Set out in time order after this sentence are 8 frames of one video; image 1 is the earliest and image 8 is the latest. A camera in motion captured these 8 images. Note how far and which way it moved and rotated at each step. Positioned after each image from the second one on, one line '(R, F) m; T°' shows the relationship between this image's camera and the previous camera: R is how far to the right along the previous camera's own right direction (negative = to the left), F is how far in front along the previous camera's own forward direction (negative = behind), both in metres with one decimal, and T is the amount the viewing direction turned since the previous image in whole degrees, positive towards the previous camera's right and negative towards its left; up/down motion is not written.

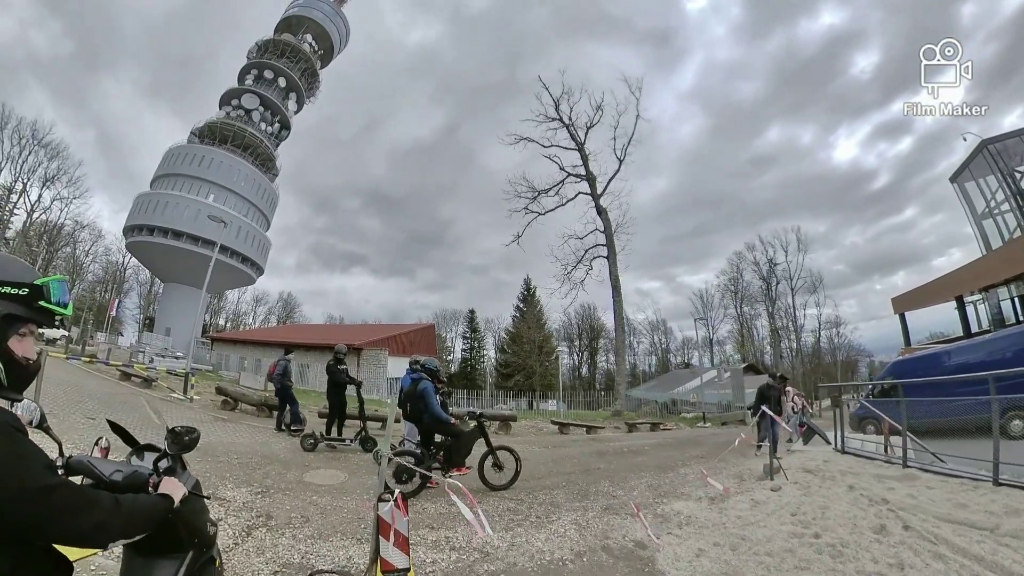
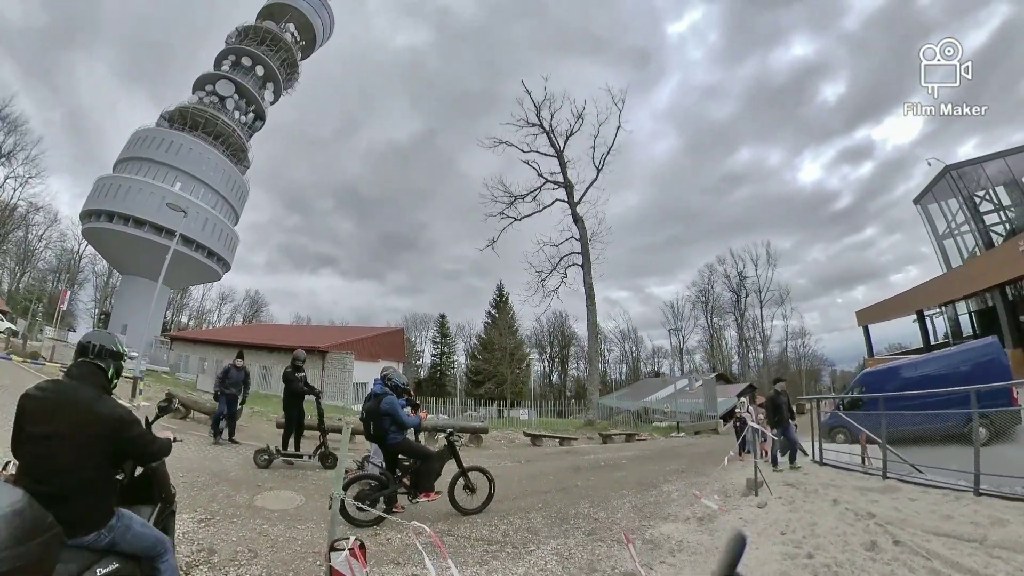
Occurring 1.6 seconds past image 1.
(-0.1, +0.4) m; +3°
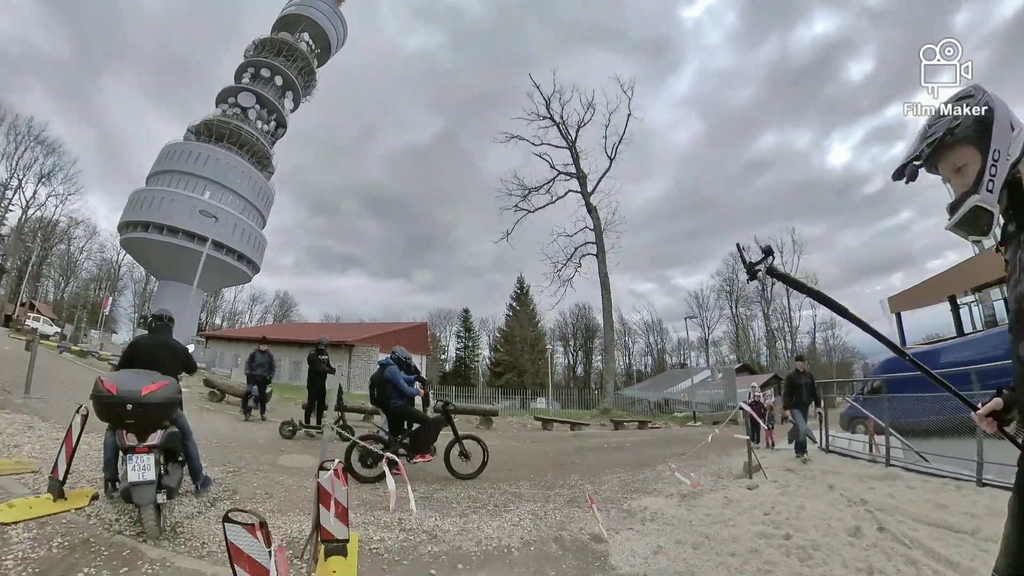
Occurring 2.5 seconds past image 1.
(+0.4, -0.6) m; -3°
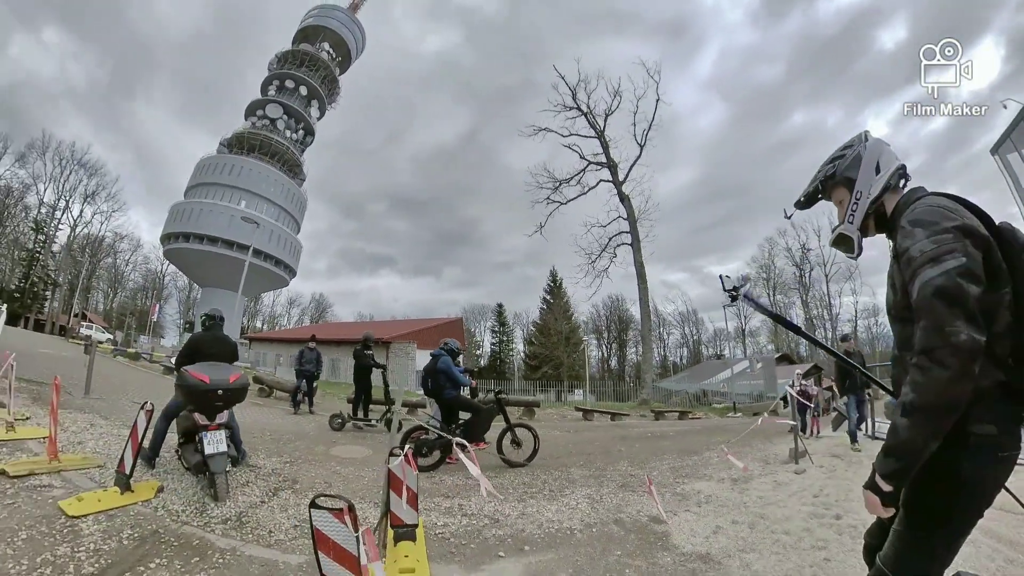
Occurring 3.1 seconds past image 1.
(-0.2, +0.1) m; -3°
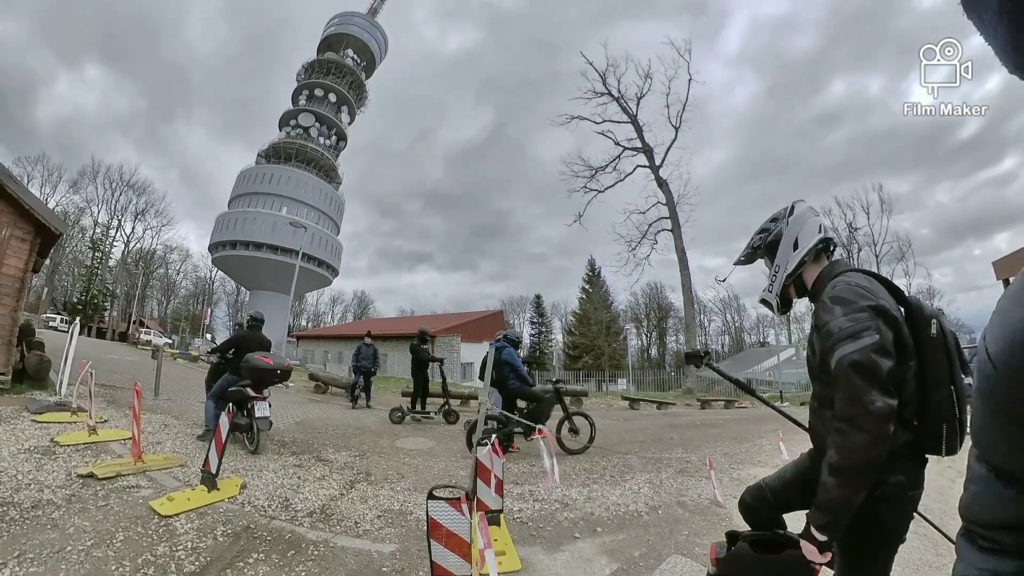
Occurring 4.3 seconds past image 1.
(-0.2, 0.0) m; -4°
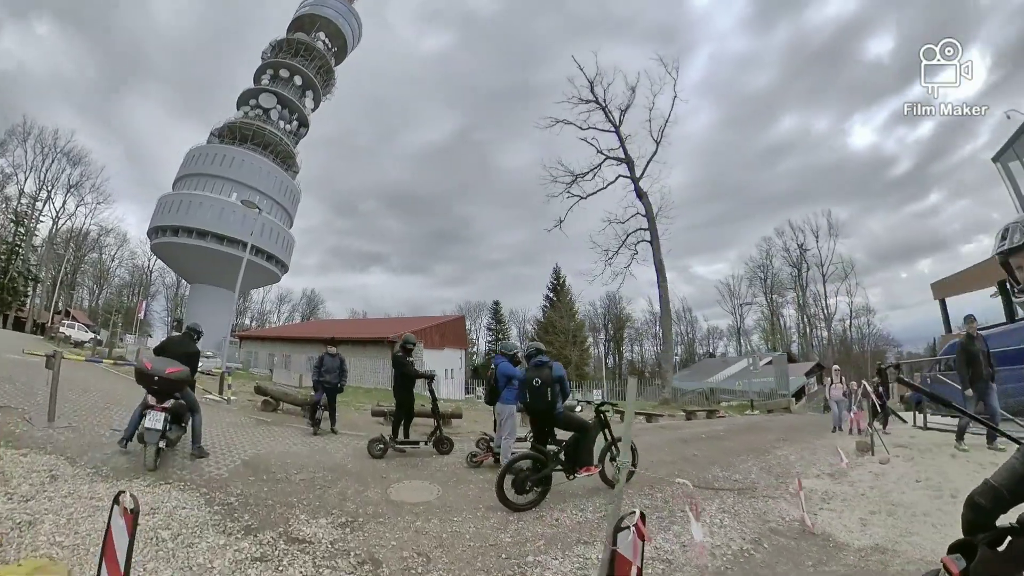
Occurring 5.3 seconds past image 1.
(-0.8, +1.5) m; +5°
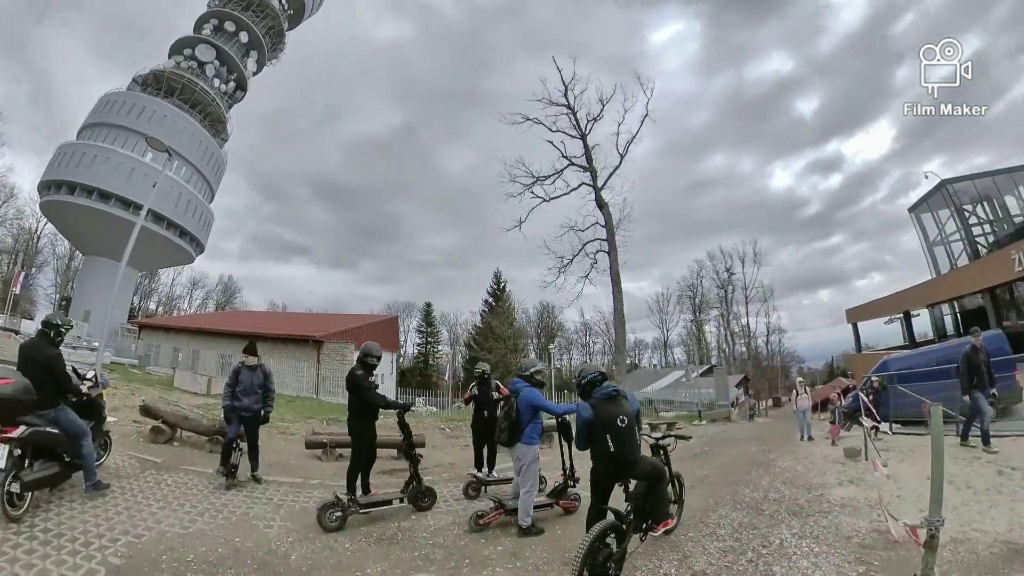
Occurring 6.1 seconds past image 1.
(-0.8, +1.9) m; +7°
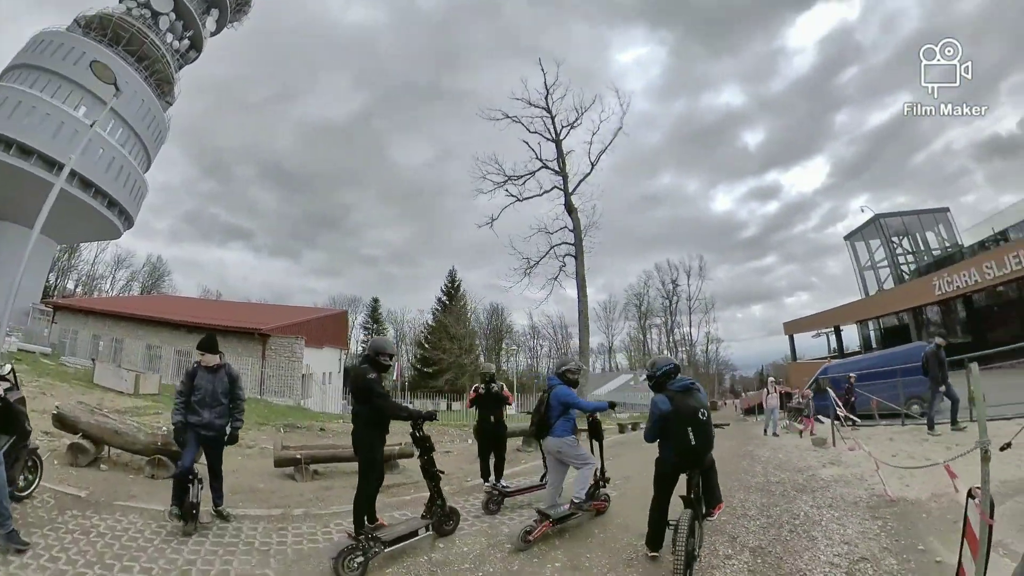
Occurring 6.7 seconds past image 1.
(-0.8, +1.0) m; +6°
